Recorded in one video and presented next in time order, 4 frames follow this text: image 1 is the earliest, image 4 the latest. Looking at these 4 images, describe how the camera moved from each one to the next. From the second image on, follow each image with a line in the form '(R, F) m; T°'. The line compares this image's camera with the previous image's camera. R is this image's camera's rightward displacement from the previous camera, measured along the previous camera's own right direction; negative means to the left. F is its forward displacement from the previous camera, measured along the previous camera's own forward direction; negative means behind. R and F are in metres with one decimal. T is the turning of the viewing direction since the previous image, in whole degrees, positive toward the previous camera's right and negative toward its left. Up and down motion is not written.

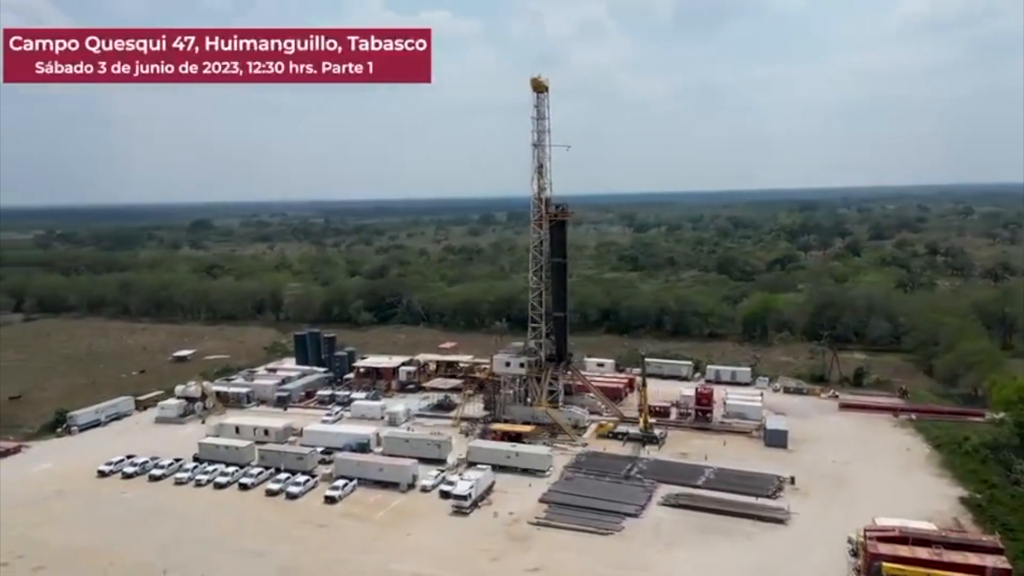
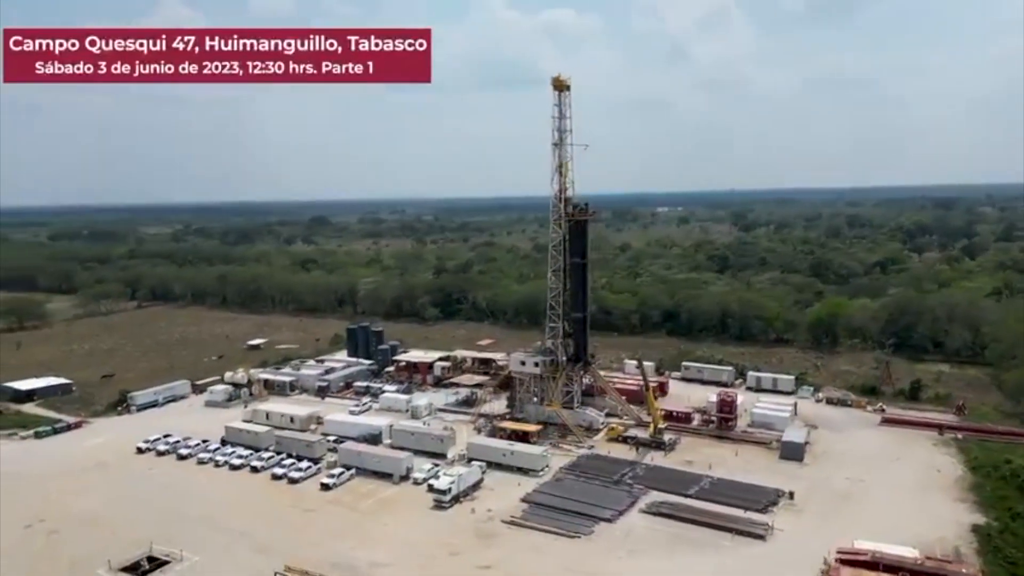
(+3.5, +0.1) m; -9°
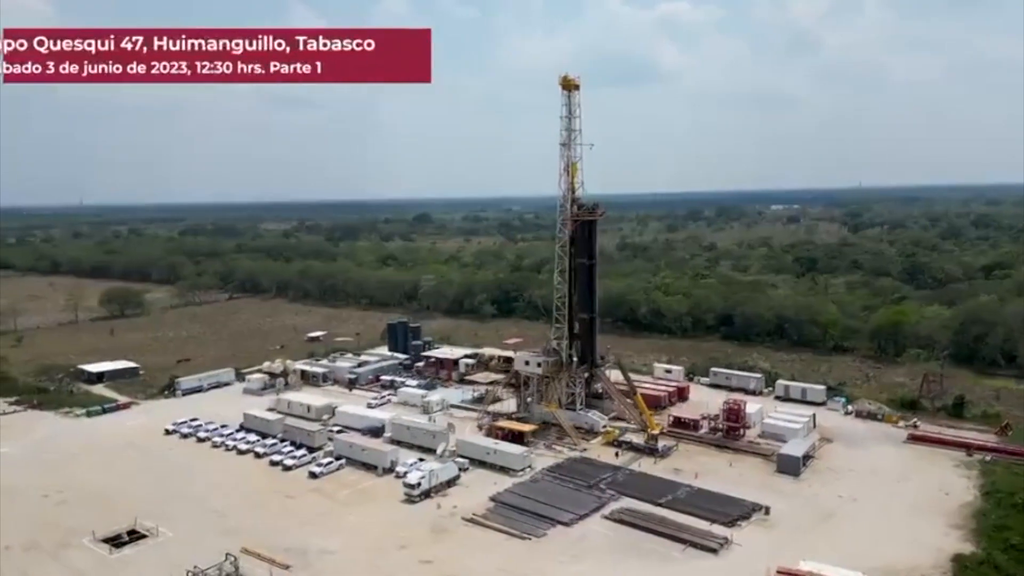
(+3.7, +0.1) m; -8°
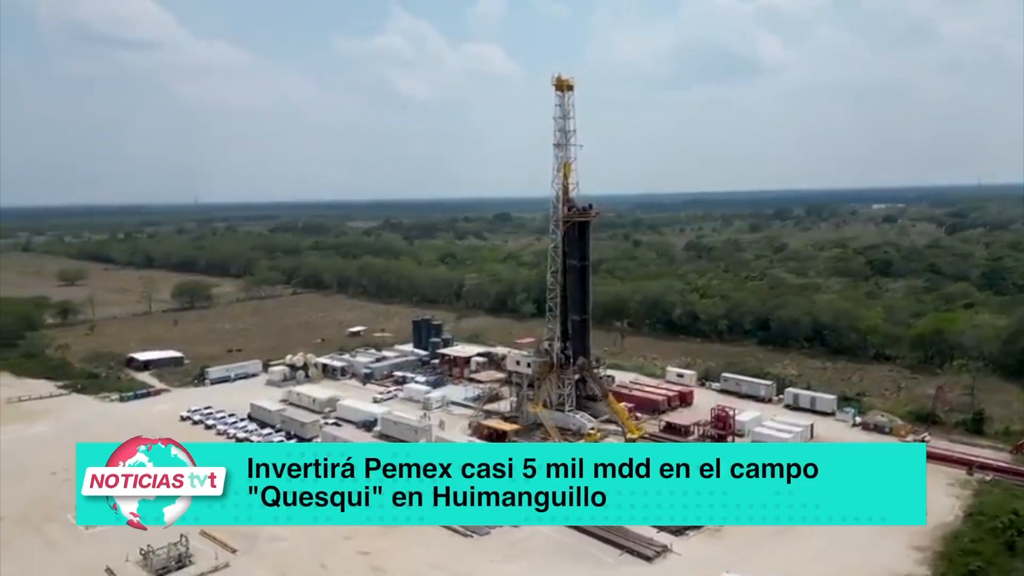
(+3.5, 0.0) m; -7°
